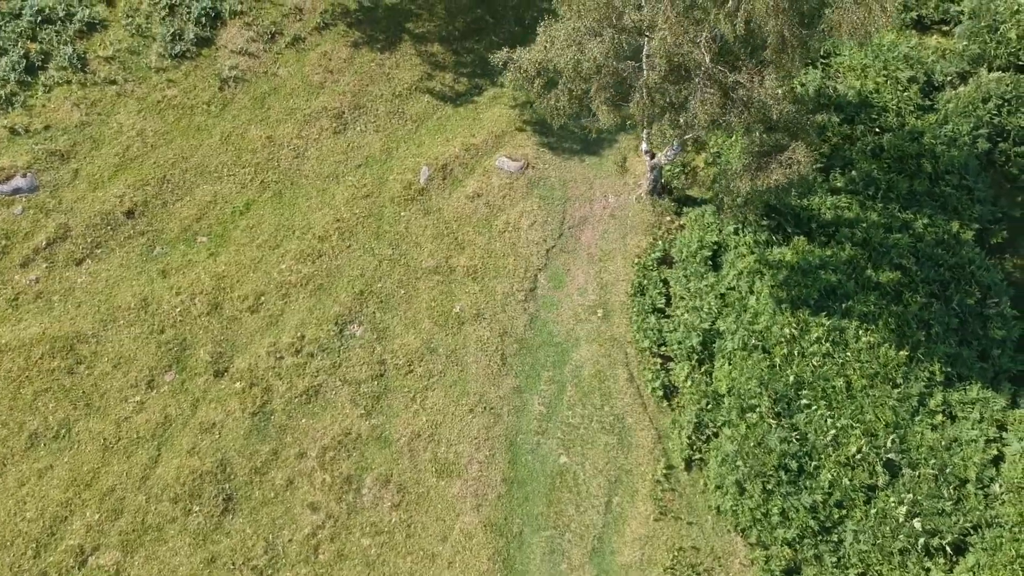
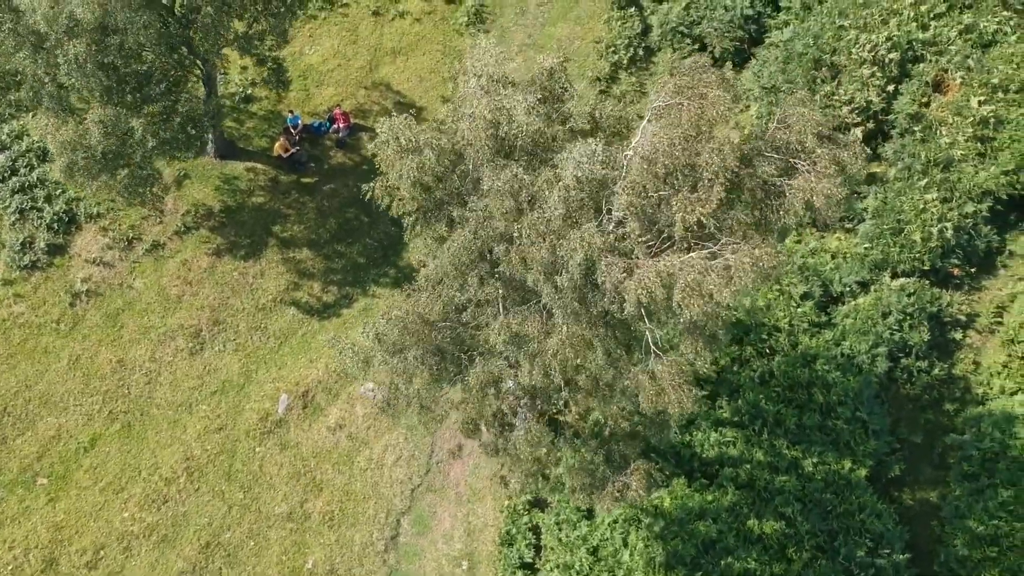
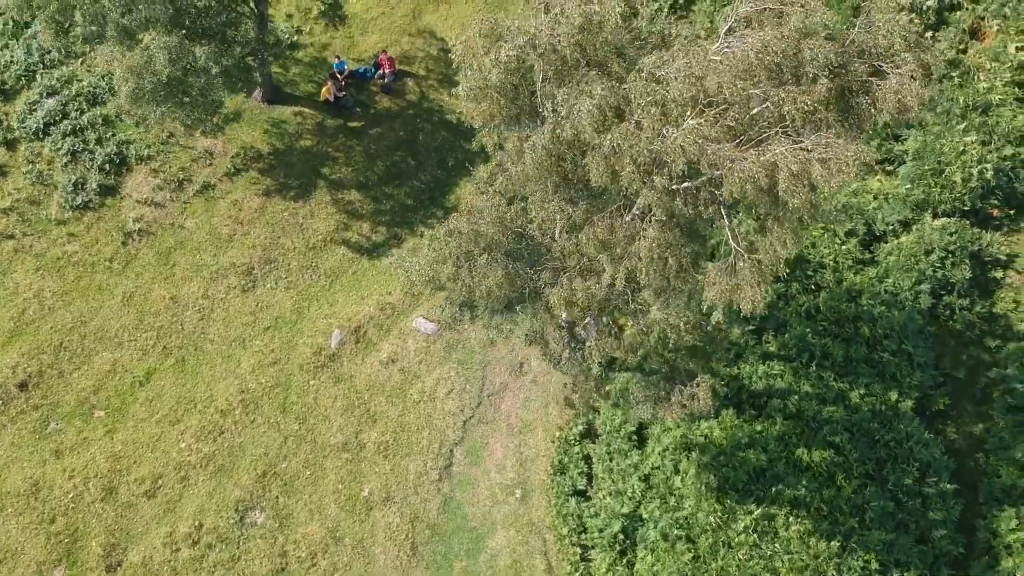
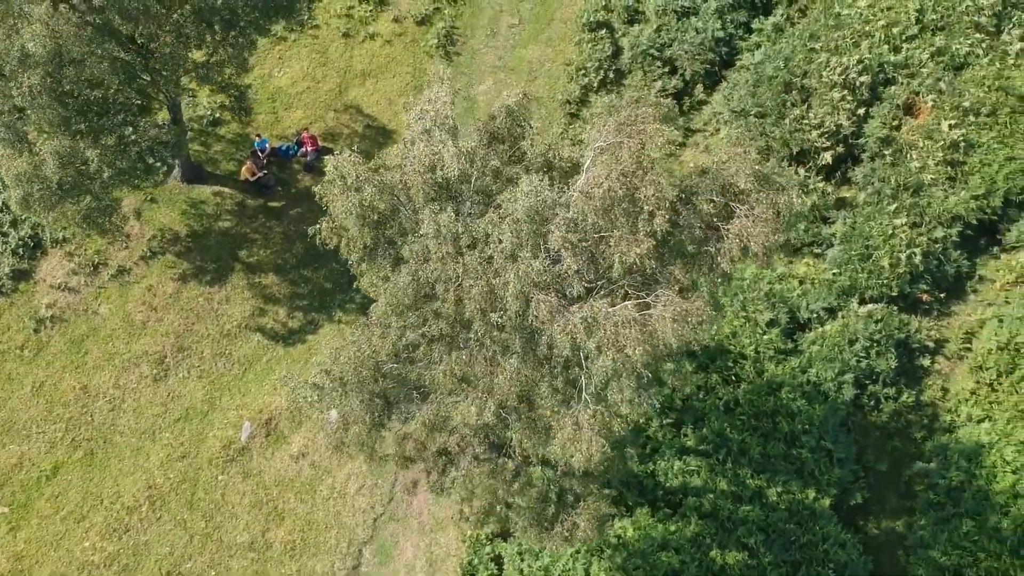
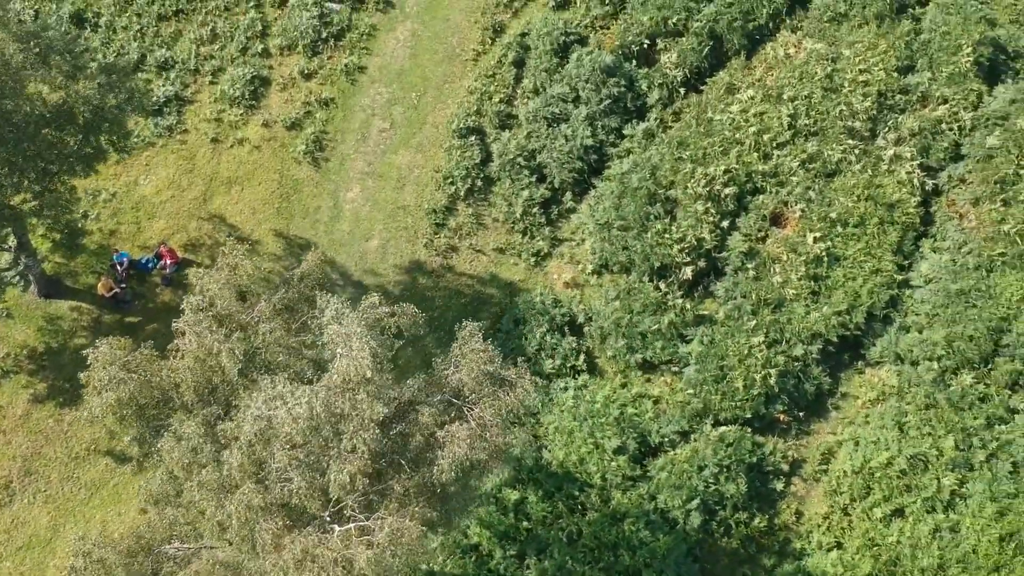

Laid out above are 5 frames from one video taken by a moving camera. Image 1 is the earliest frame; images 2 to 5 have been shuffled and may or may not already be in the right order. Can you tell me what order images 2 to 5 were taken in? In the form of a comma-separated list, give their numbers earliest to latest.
3, 2, 4, 5
